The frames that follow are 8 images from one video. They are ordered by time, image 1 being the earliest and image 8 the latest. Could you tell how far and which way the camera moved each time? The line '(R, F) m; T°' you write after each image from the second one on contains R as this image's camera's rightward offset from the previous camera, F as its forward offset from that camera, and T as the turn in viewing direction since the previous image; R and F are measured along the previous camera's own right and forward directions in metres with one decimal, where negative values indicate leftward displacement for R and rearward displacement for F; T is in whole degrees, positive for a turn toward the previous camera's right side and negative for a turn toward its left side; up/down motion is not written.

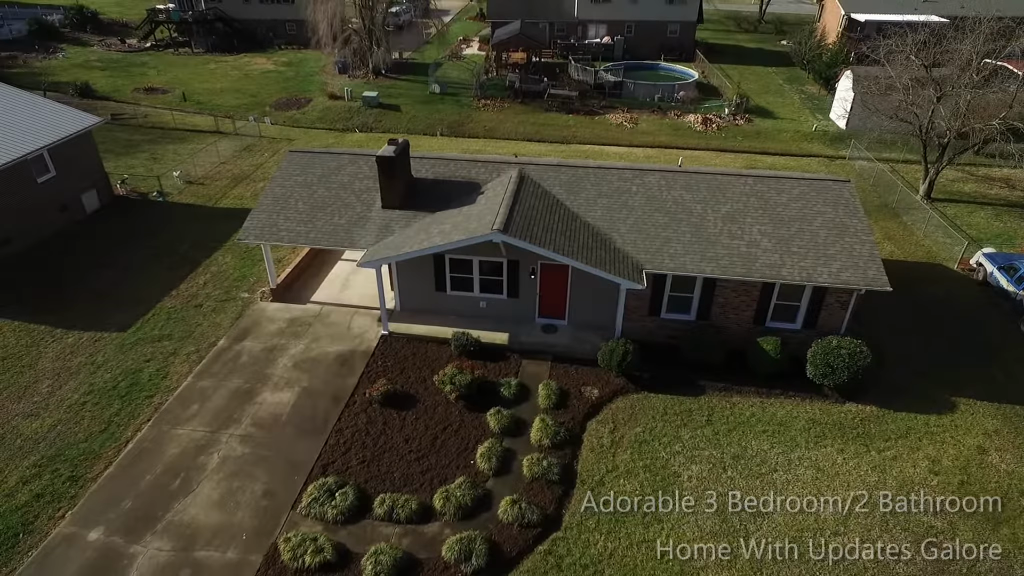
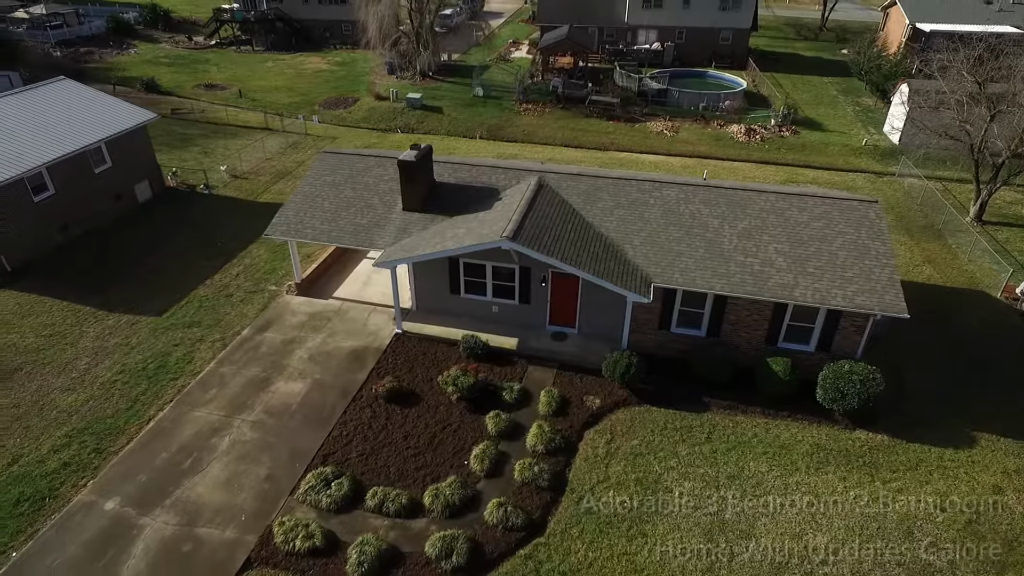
(+1.0, -0.2) m; -5°
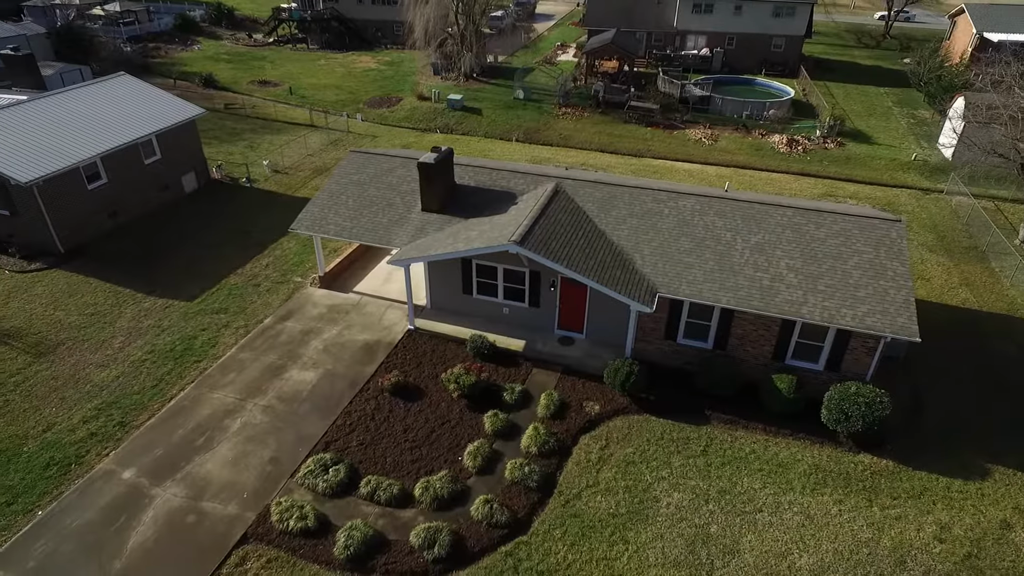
(+1.0, -0.3) m; -4°
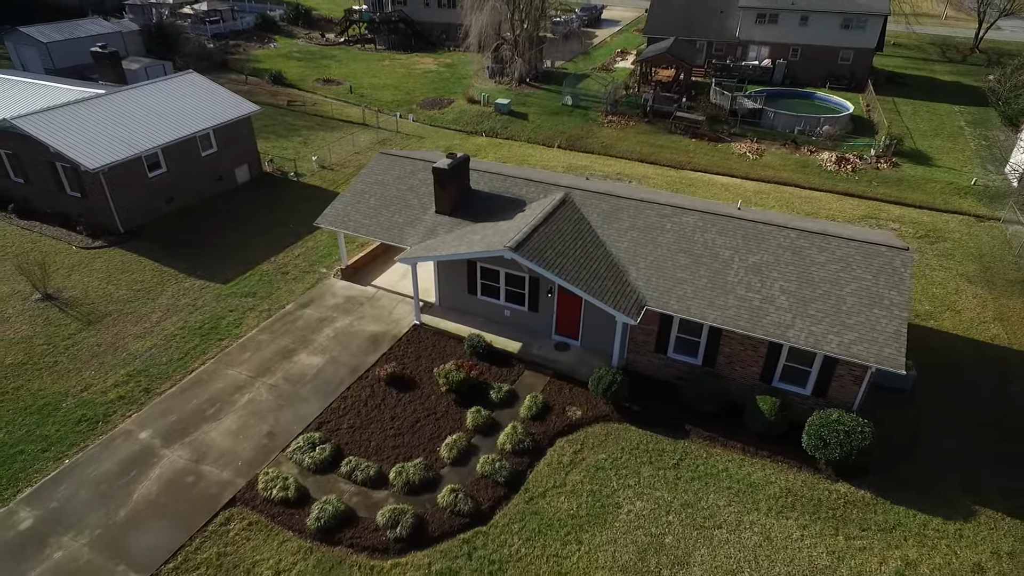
(+1.8, -0.6) m; -6°
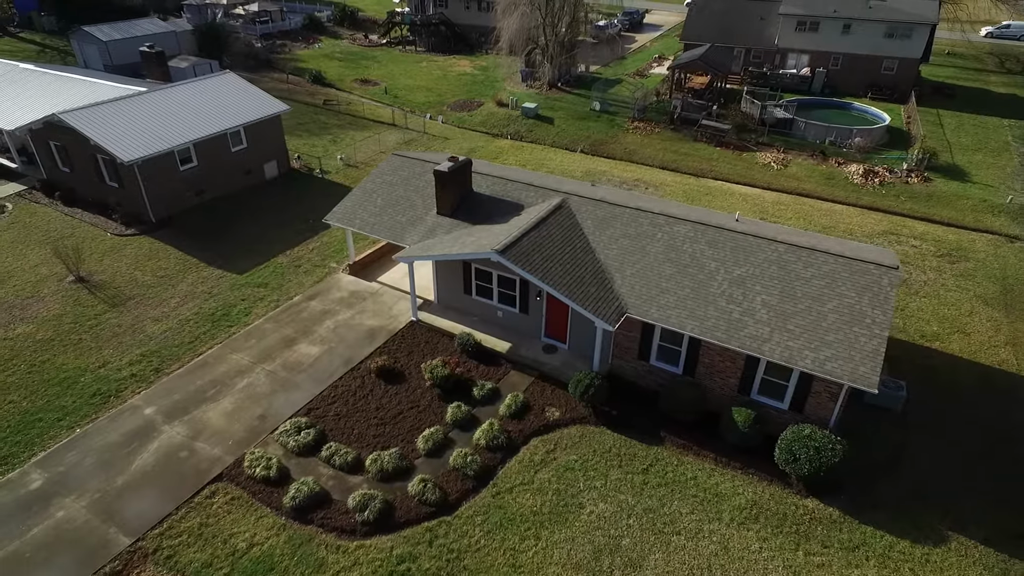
(+1.5, -0.5) m; -4°
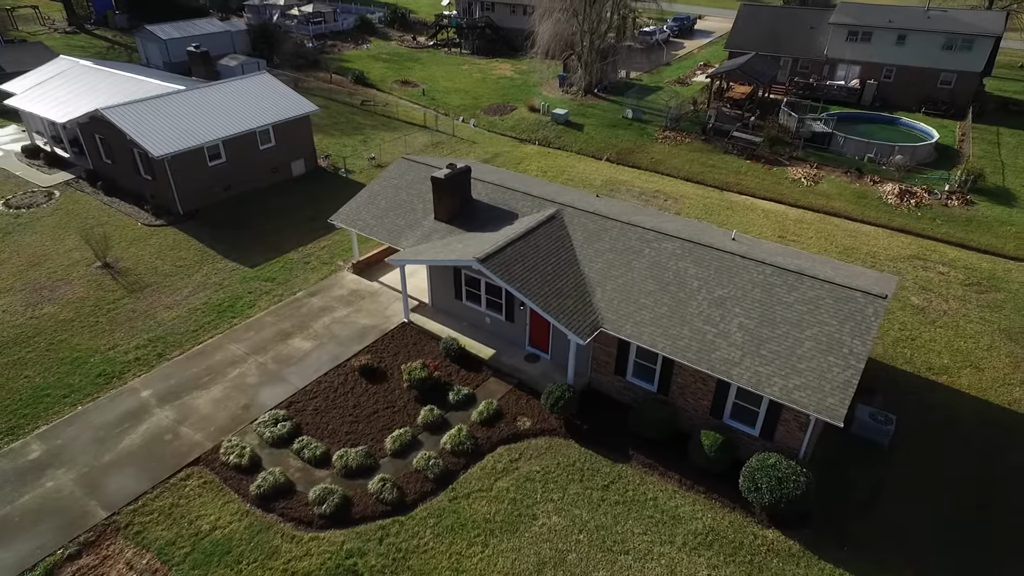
(+1.9, -0.1) m; -5°
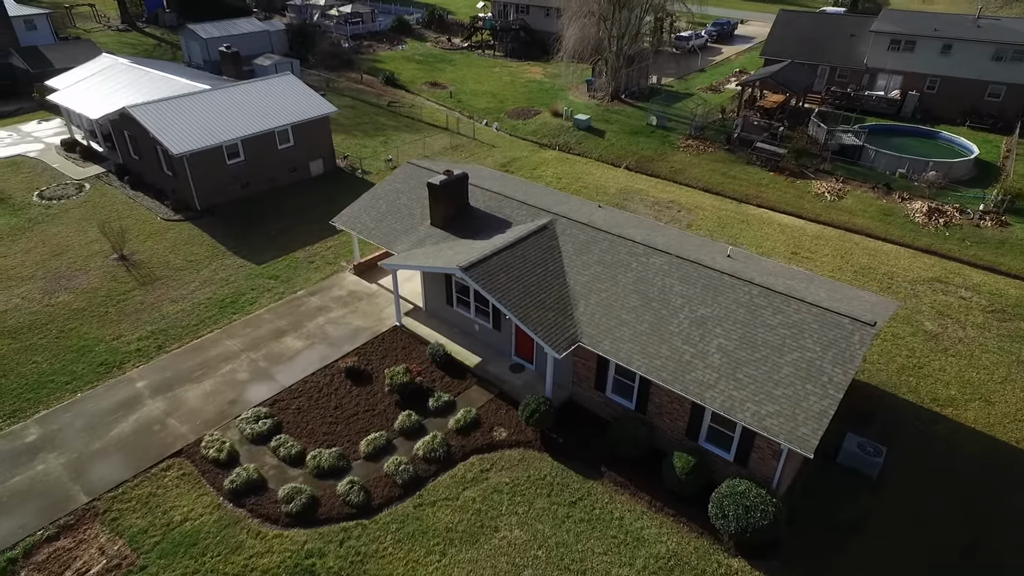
(+1.5, 0.0) m; -4°
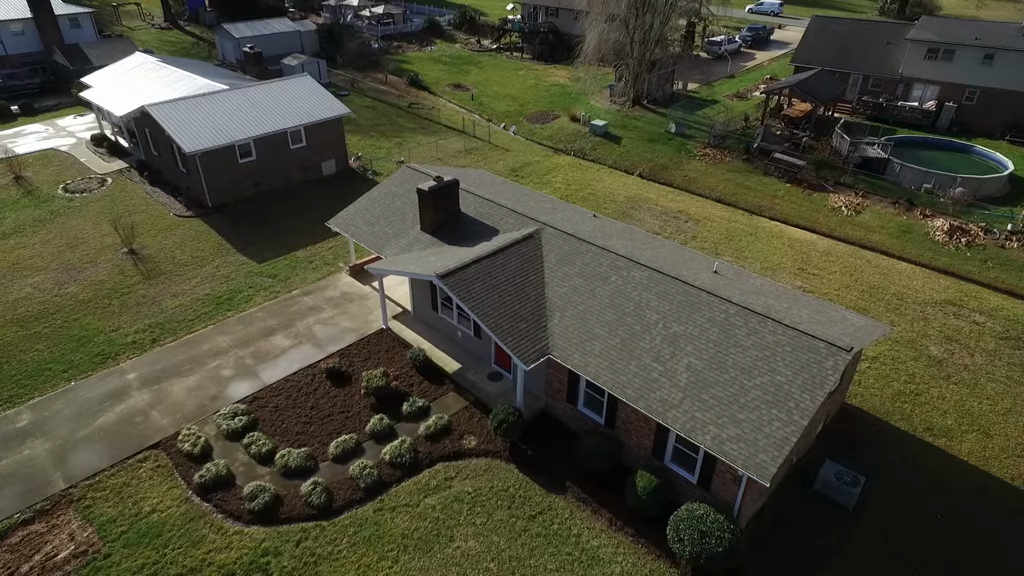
(+1.6, +0.1) m; -3°
